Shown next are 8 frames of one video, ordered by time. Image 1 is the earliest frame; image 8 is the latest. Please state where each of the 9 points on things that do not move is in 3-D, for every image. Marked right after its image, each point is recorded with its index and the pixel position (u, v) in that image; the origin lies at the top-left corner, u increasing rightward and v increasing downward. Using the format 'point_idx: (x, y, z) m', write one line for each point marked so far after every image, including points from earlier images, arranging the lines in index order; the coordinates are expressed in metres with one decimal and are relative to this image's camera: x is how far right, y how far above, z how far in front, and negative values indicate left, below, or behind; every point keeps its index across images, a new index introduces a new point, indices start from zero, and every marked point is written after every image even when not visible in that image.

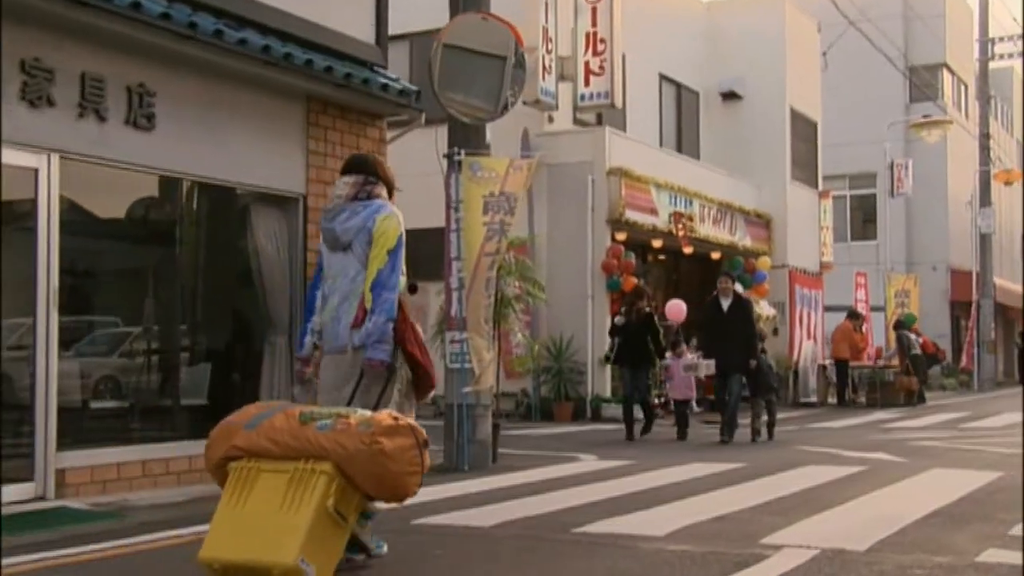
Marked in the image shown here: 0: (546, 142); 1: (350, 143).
0: (+0.6, +2.4, +14.1) m
1: (-2.1, +1.9, +10.7) m
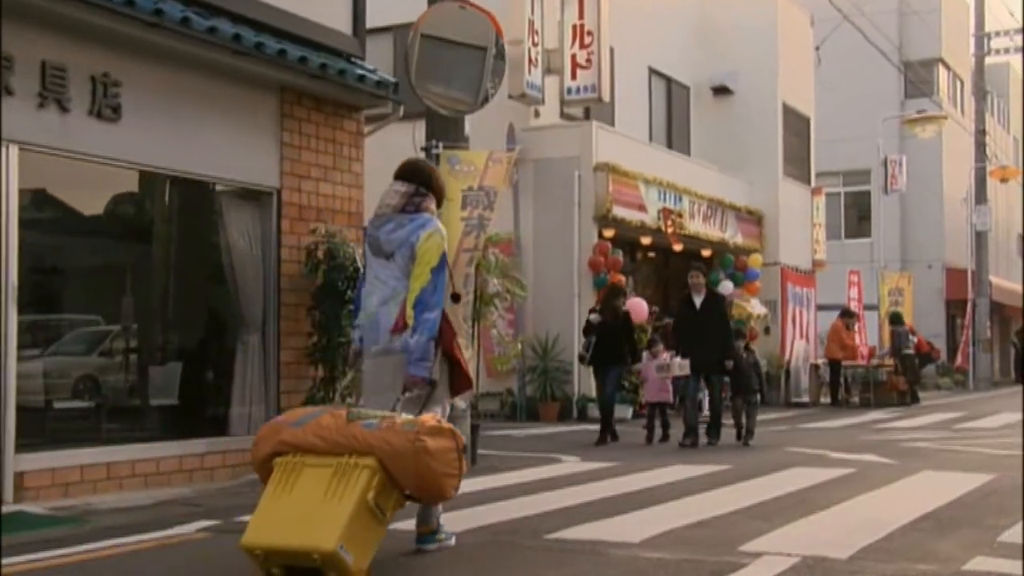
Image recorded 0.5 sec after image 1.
0: (+0.3, +2.5, +13.8) m
1: (-2.3, +1.9, +10.5) m
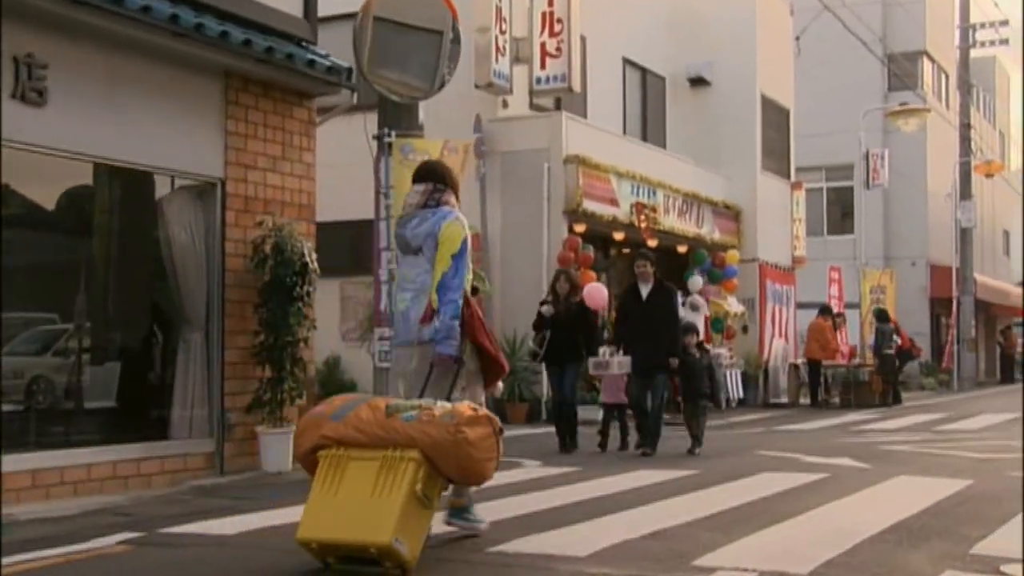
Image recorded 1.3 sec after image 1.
0: (-0.2, +2.5, +13.3) m
1: (-2.8, +1.9, +9.9) m
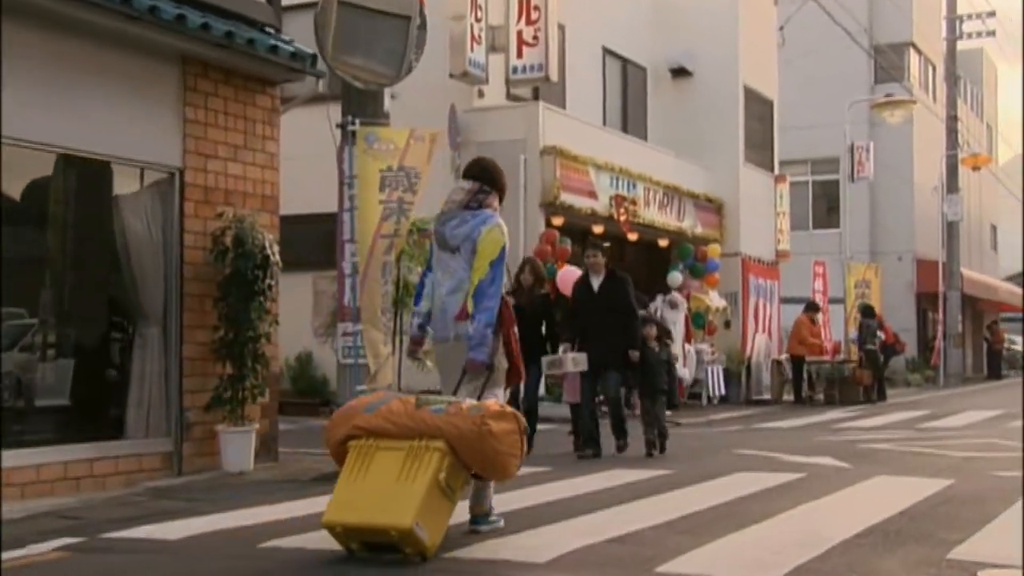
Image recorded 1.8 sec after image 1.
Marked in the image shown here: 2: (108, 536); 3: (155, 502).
0: (-0.6, +2.6, +13.0) m
1: (-3.1, +2.0, +9.6) m
2: (-3.2, -2.0, +6.8) m
3: (-3.4, -2.1, +8.1) m
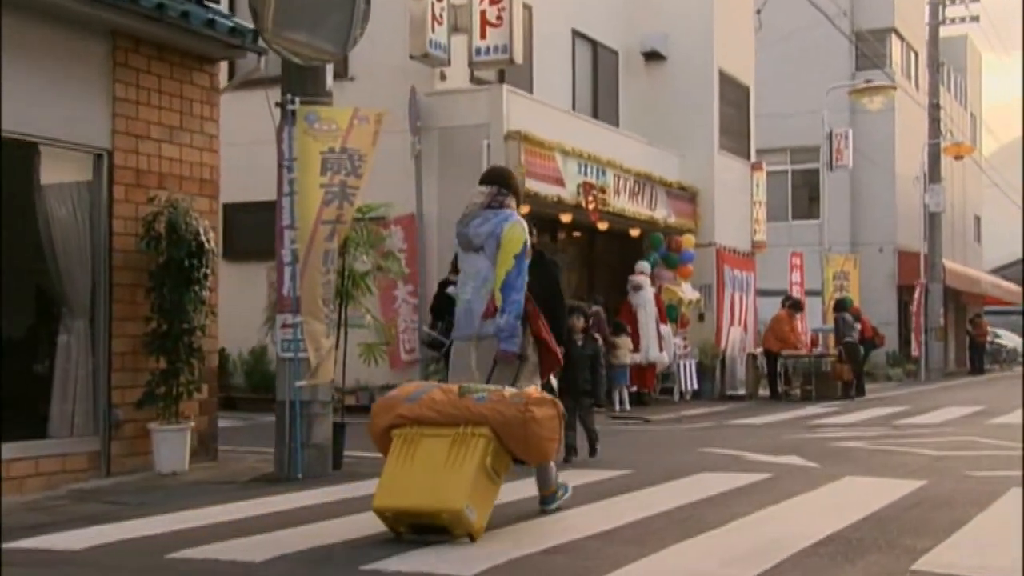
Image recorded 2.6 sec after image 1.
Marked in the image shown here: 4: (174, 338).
0: (-1.1, +2.7, +12.4) m
1: (-3.6, +2.1, +9.0) m
2: (-3.7, -1.9, +6.2) m
3: (-3.9, -2.0, +7.6) m
4: (-3.5, -0.5, +8.6) m
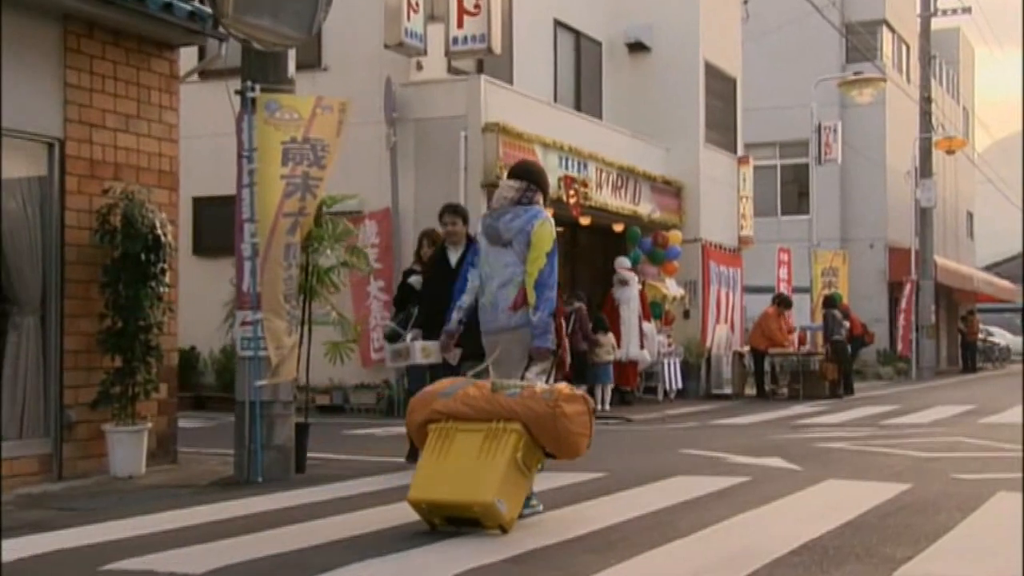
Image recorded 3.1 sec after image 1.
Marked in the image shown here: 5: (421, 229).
0: (-1.4, +2.8, +12.1) m
1: (-3.9, +2.2, +8.7) m
2: (-4.0, -1.9, +5.9) m
3: (-4.2, -1.9, +7.2) m
4: (-3.8, -0.5, +8.3) m
5: (-1.3, +0.9, +12.1) m
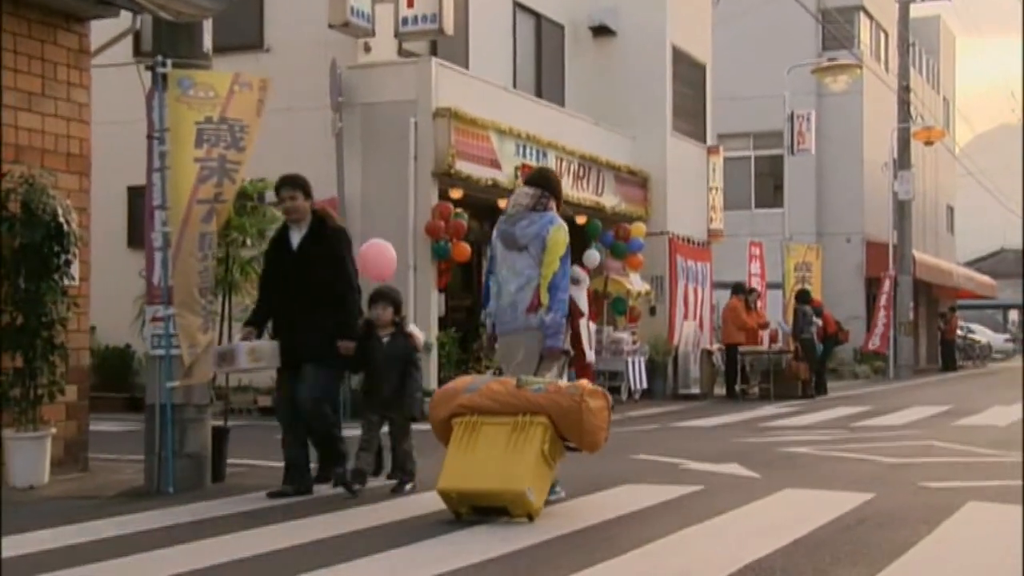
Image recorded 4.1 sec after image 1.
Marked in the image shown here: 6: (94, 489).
0: (-2.0, +2.9, +11.4) m
1: (-4.5, +2.2, +8.0) m
2: (-4.6, -1.8, +5.2) m
3: (-4.8, -1.9, +6.5) m
4: (-4.4, -0.4, +7.6) m
5: (-1.9, +0.9, +11.4) m
6: (-3.8, -1.8, +7.7) m
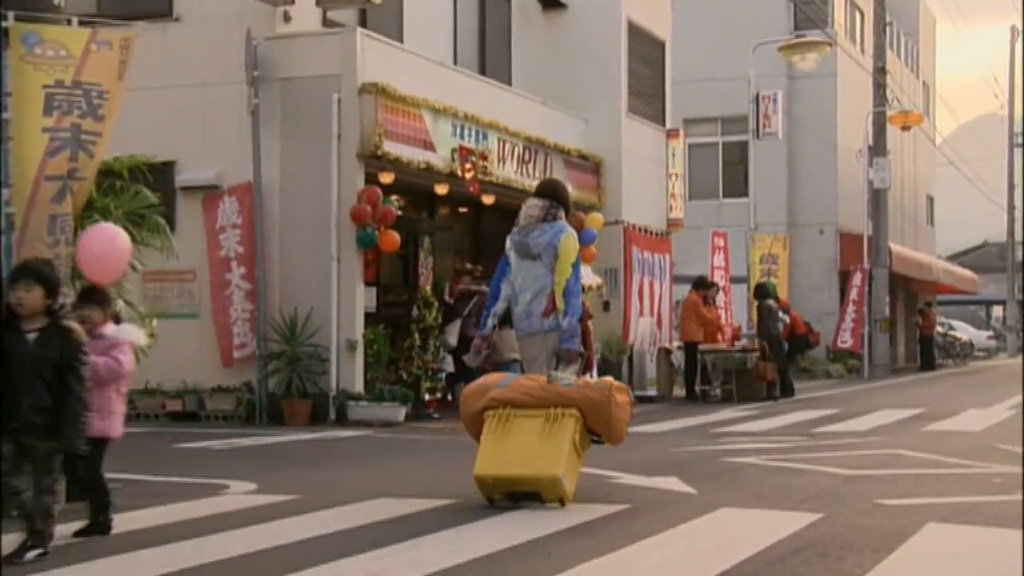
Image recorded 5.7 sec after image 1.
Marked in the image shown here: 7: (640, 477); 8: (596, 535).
0: (-2.8, +3.0, +10.4) m
1: (-5.3, +2.3, +7.0) m
2: (-5.3, -1.7, +4.2) m
3: (-5.6, -1.8, +5.5) m
4: (-5.1, -0.3, +6.6) m
5: (-2.7, +1.0, +10.4) m
6: (-4.6, -1.8, +6.7) m
7: (+1.1, -1.7, +7.4) m
8: (+0.5, -1.7, +5.6) m
